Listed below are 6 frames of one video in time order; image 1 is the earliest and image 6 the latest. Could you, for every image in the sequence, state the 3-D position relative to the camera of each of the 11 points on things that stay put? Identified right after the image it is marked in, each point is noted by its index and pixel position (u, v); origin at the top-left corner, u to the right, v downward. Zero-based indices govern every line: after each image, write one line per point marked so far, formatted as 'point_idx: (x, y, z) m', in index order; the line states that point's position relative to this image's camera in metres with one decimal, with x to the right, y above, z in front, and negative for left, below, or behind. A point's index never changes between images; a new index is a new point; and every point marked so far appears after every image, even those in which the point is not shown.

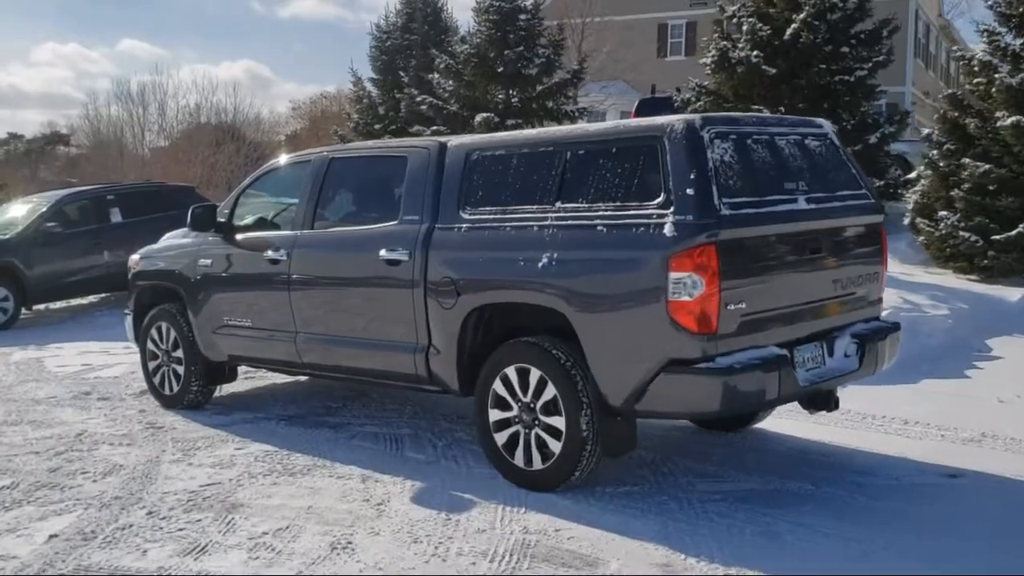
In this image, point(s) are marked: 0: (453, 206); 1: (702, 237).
0: (-0.3, +0.4, +5.4) m
1: (+0.7, +0.2, +4.3) m
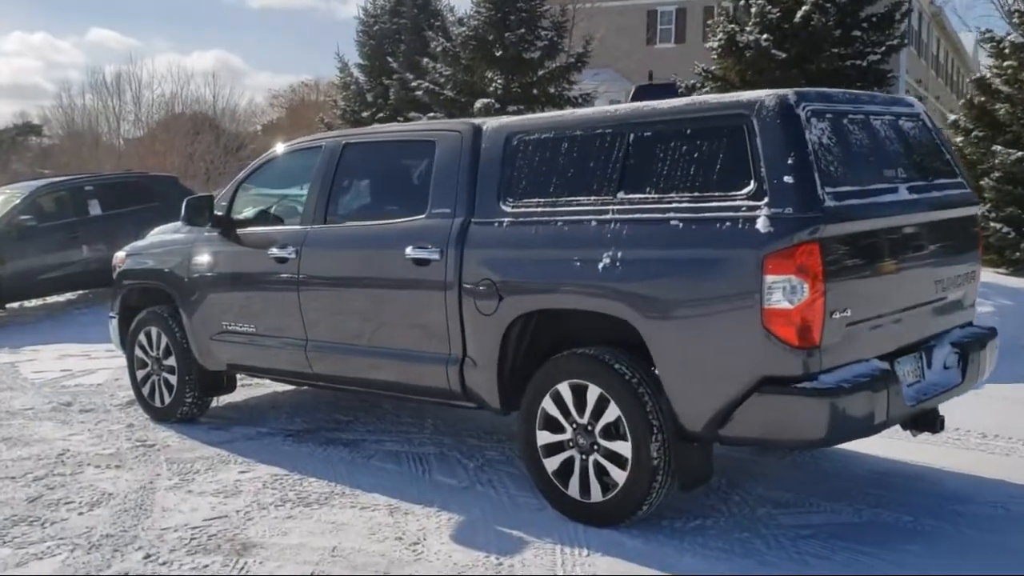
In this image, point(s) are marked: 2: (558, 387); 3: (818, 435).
0: (-0.1, +0.4, +4.7) m
1: (+1.0, +0.2, +3.6) m
2: (+0.2, -0.4, +4.4) m
3: (+1.0, -0.5, +3.7) m
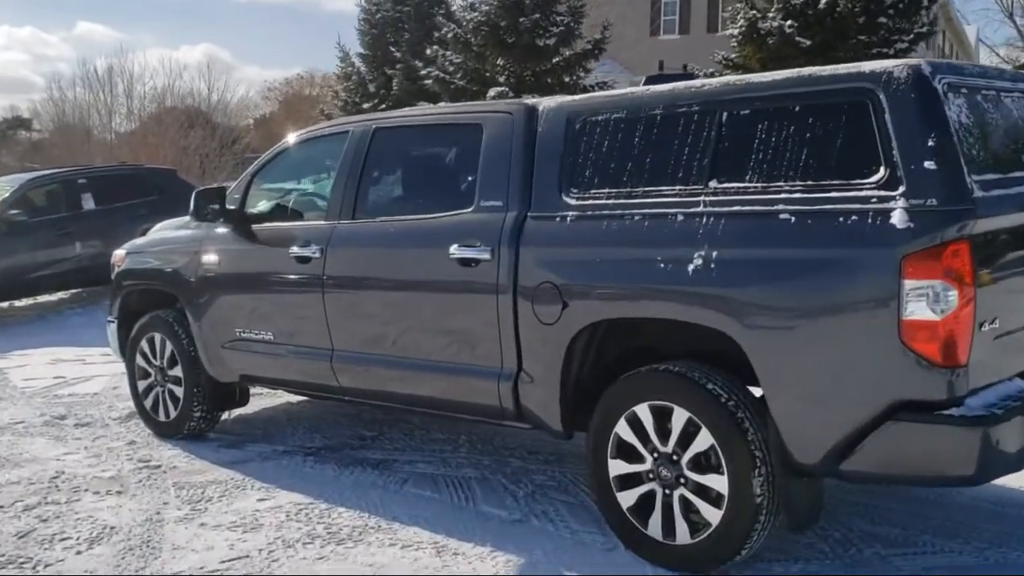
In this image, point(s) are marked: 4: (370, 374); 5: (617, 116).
0: (+0.1, +0.4, +4.1) m
1: (+1.2, +0.2, +3.0) m
2: (+0.4, -0.4, +3.8) m
3: (+1.3, -0.5, +3.1) m
4: (-0.6, -0.4, +4.8) m
5: (+0.4, +0.6, +4.0) m
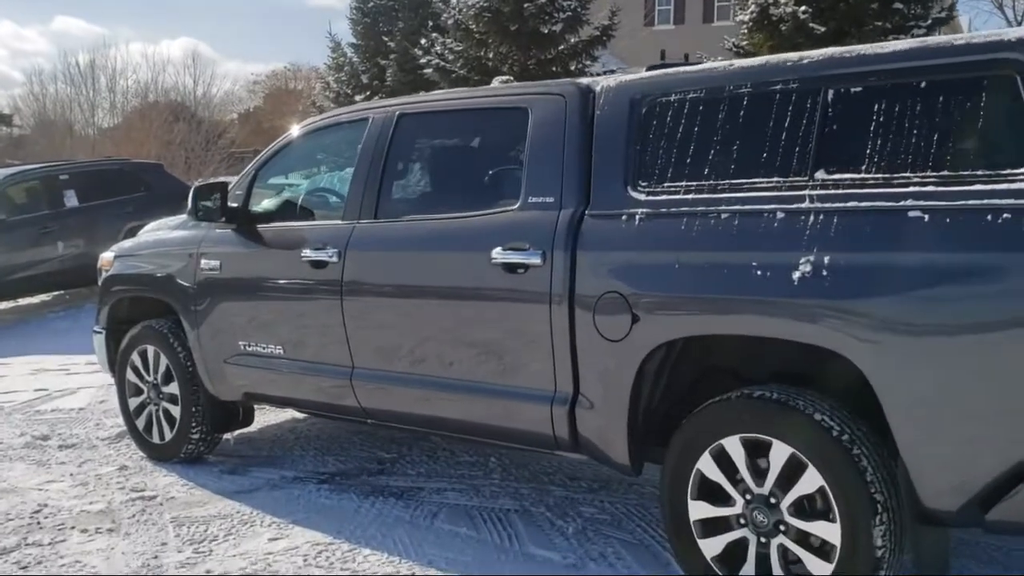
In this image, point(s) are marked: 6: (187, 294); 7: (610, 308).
0: (+0.3, +0.3, +3.5) m
1: (+1.4, +0.1, +2.5) m
2: (+0.6, -0.4, +3.2) m
3: (+1.5, -0.5, +2.5) m
4: (-0.4, -0.4, +4.2) m
5: (+0.6, +0.6, +3.4) m
6: (-1.5, 0.0, +5.1) m
7: (+0.3, -0.1, +3.4) m
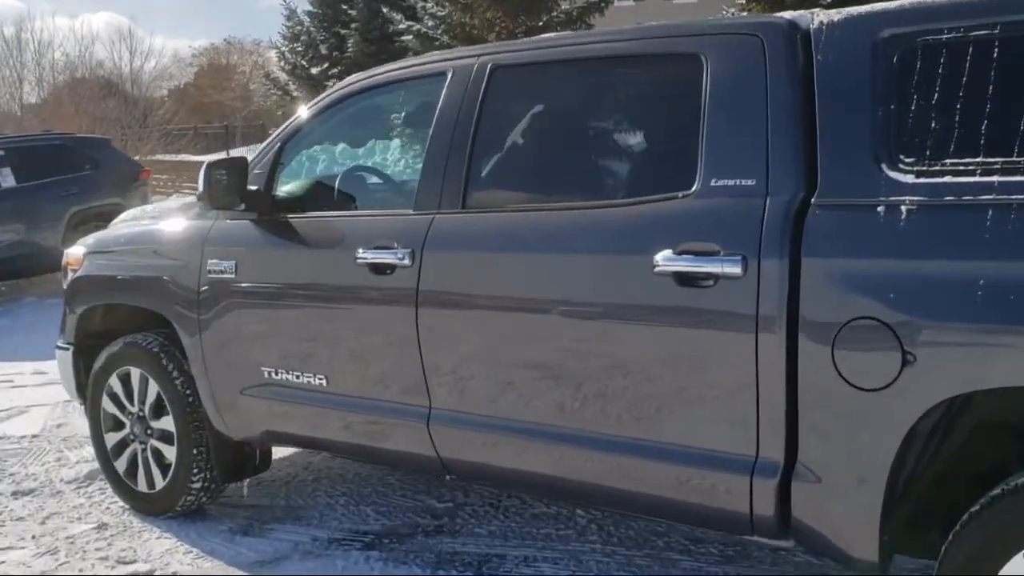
0: (+0.8, +0.3, +2.5) m
1: (+1.9, +0.1, +1.5) m
2: (+1.1, -0.5, +2.2) m
3: (+2.0, -0.6, +1.6) m
4: (-0.1, -0.5, +3.1) m
5: (+1.0, +0.5, +2.4) m
6: (-1.2, -0.1, +4.0) m
7: (+0.7, -0.1, +2.4) m
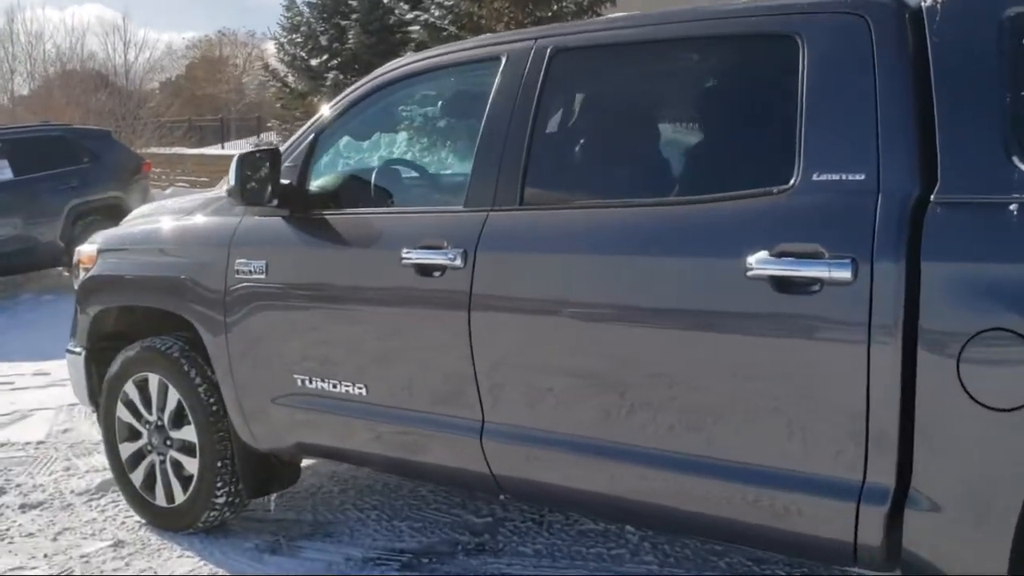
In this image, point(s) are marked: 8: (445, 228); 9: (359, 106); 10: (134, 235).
0: (+0.9, +0.3, +2.2) m
1: (+2.1, 0.0, +1.2) m
2: (+1.2, -0.5, +1.9) m
3: (+2.2, -0.6, +1.3) m
4: (+0.1, -0.5, +2.9) m
5: (+1.2, +0.5, +2.1) m
6: (-1.0, -0.1, +3.7) m
7: (+0.9, -0.1, +2.1) m
8: (-0.2, +0.2, +3.1) m
9: (-0.4, +0.6, +3.5) m
10: (-1.4, +0.2, +4.0) m
